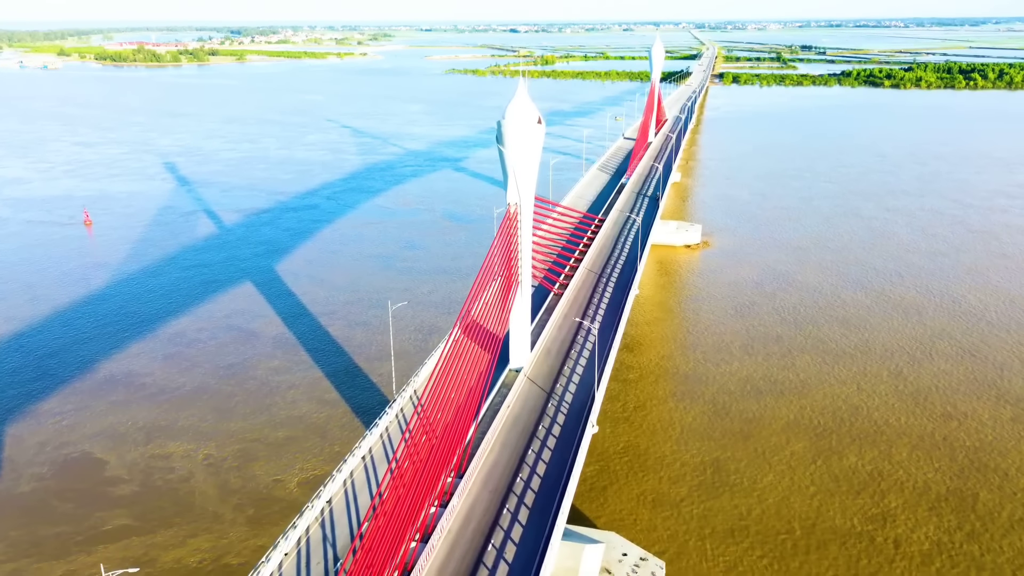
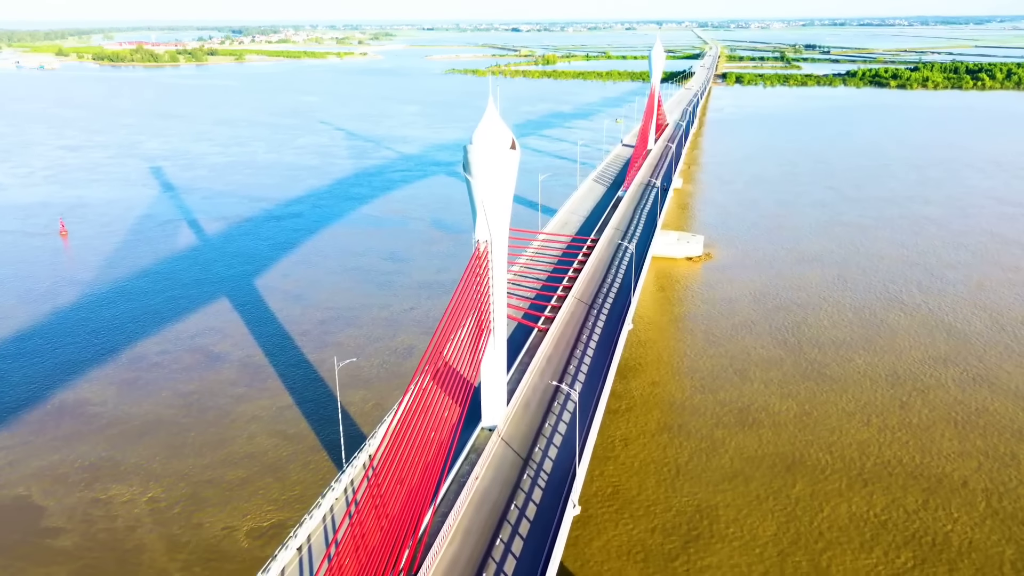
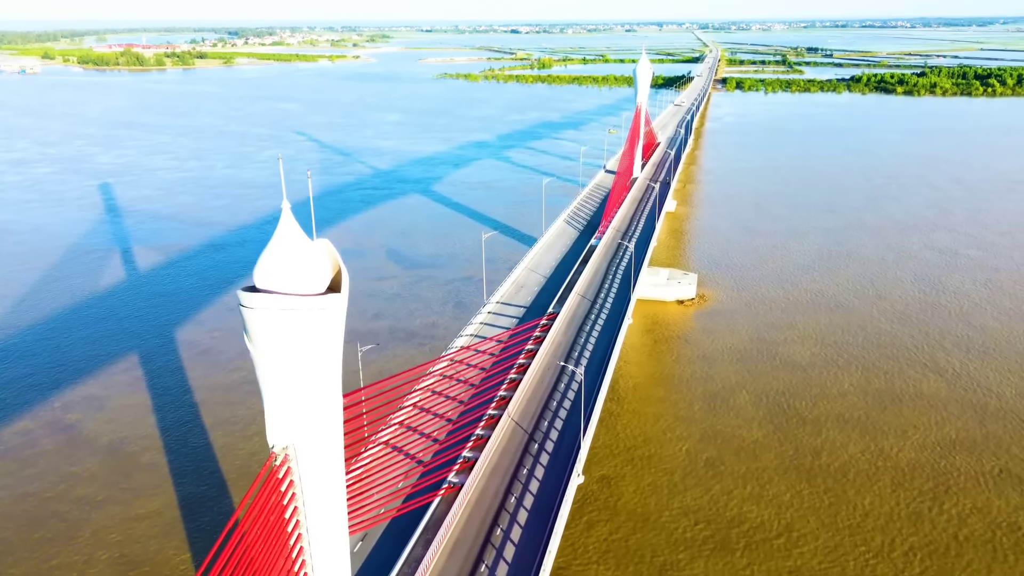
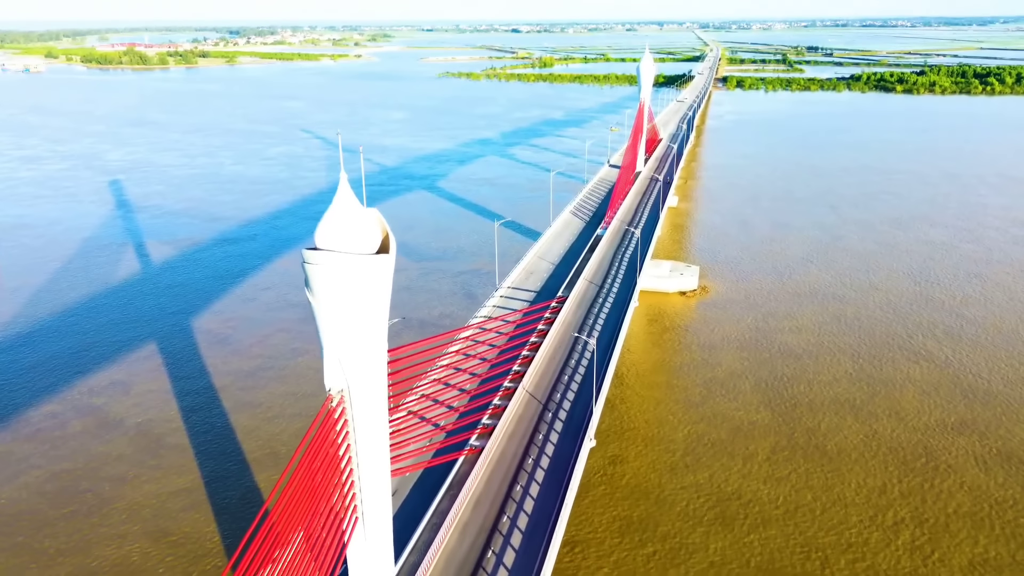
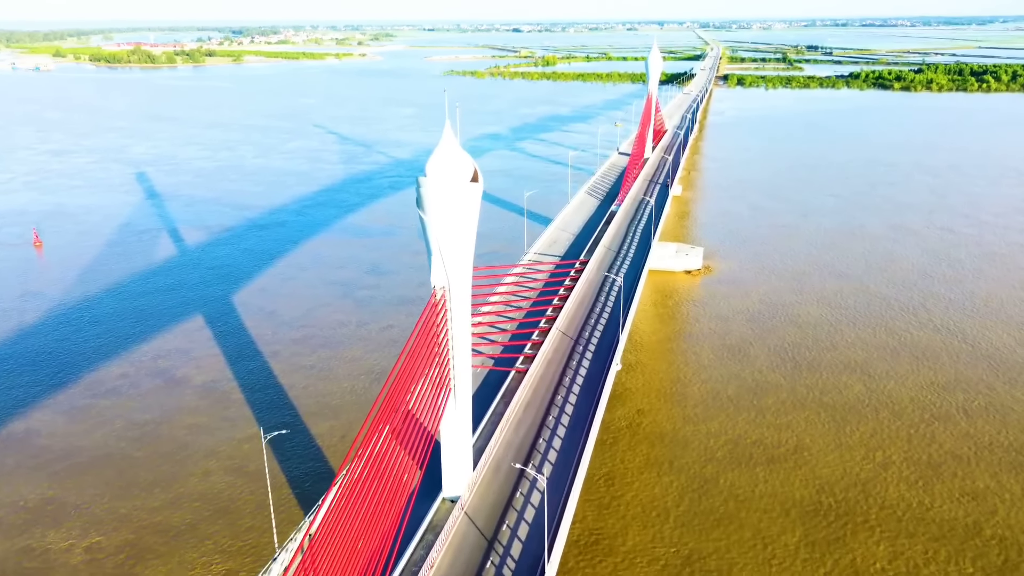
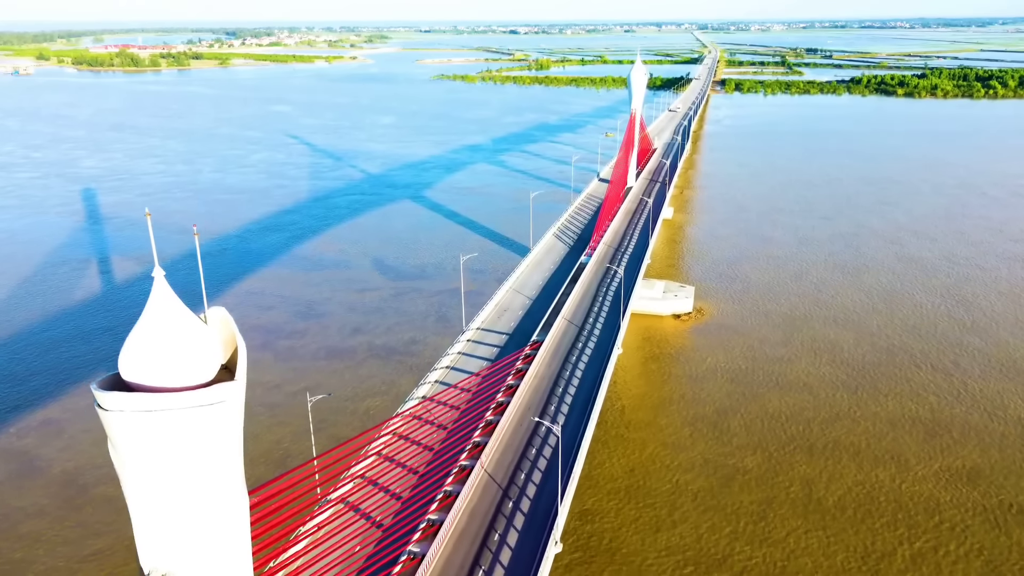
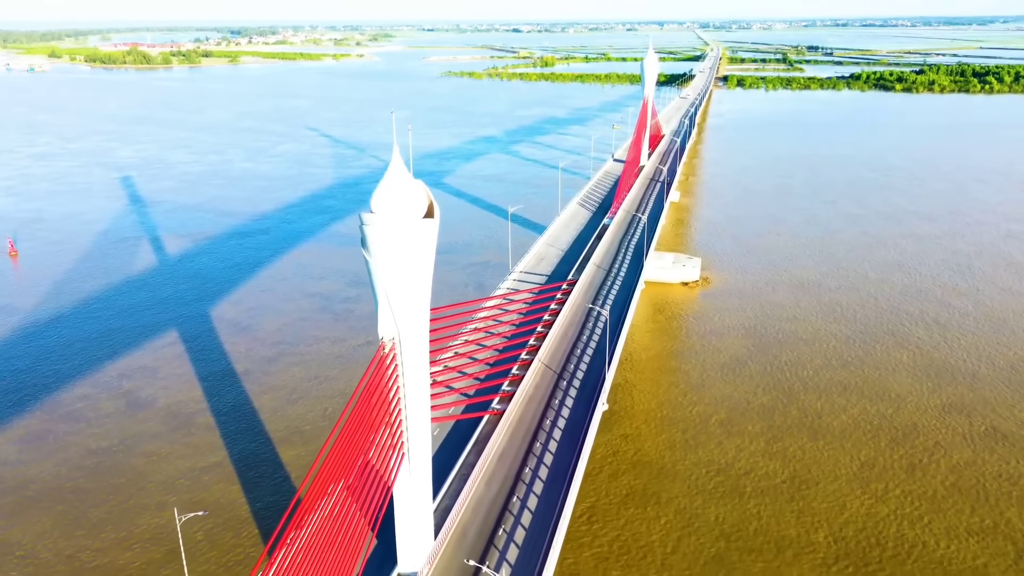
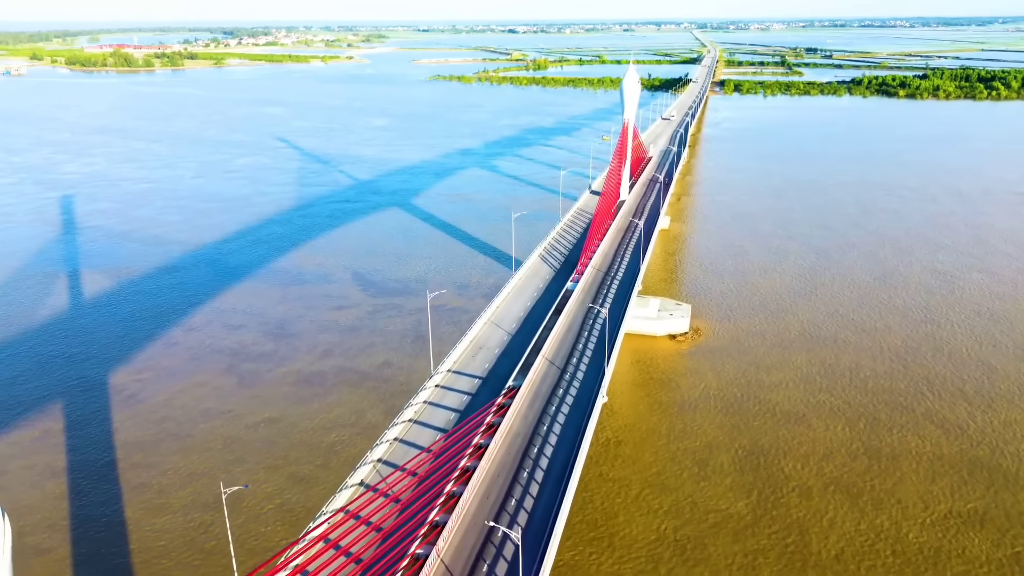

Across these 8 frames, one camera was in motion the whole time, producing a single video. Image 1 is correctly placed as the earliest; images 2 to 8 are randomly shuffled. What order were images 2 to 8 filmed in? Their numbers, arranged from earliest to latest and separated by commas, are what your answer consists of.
2, 5, 7, 4, 3, 6, 8
